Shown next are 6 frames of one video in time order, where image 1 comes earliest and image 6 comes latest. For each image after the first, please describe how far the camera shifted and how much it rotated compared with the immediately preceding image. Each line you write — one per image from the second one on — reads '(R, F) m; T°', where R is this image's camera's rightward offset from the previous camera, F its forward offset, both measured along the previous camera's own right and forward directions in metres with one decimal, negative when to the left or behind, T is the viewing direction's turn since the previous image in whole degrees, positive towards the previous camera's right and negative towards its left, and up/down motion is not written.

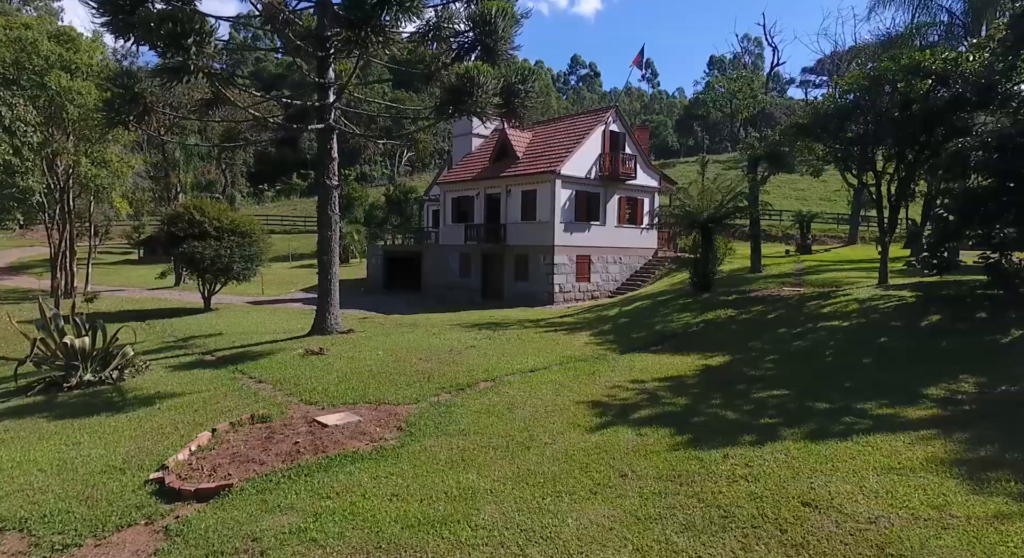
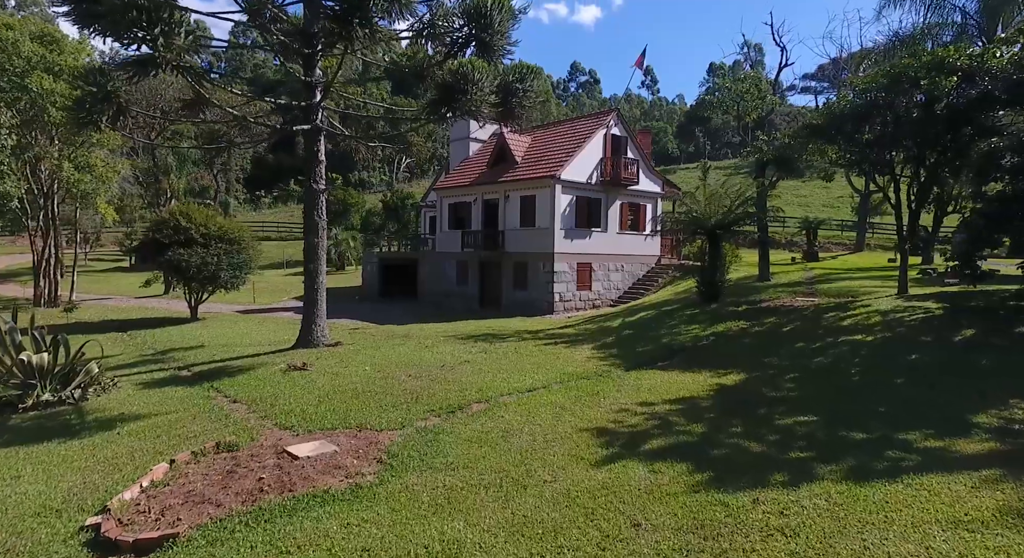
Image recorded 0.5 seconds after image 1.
(+0.1, +0.8) m; 0°
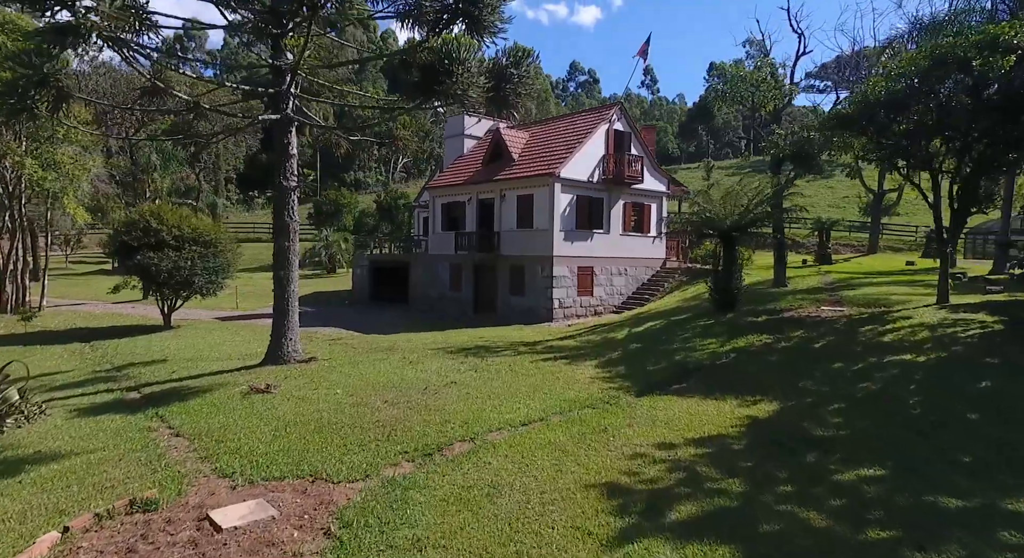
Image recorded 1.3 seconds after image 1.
(+0.1, +1.5) m; 0°
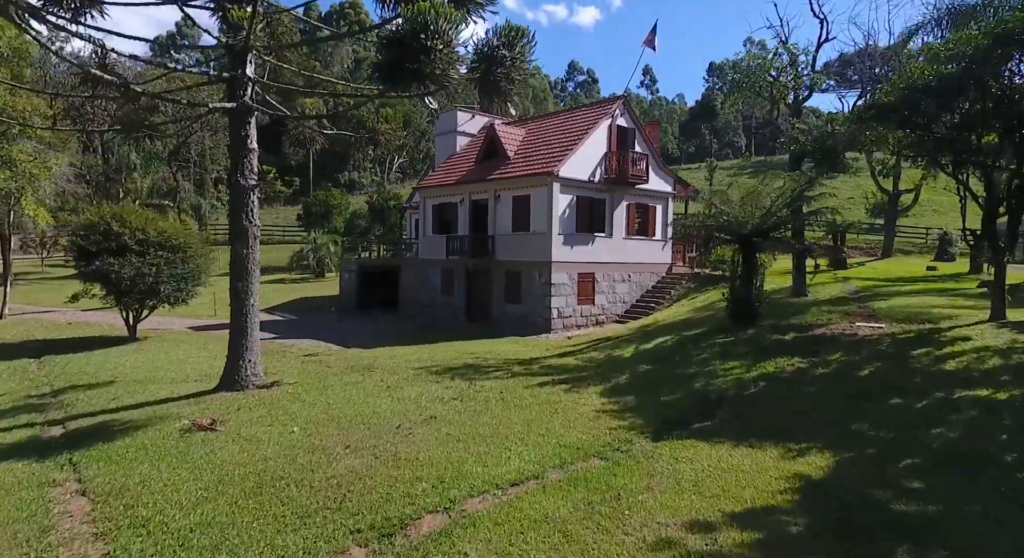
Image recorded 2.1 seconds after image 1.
(+0.1, +1.6) m; 0°
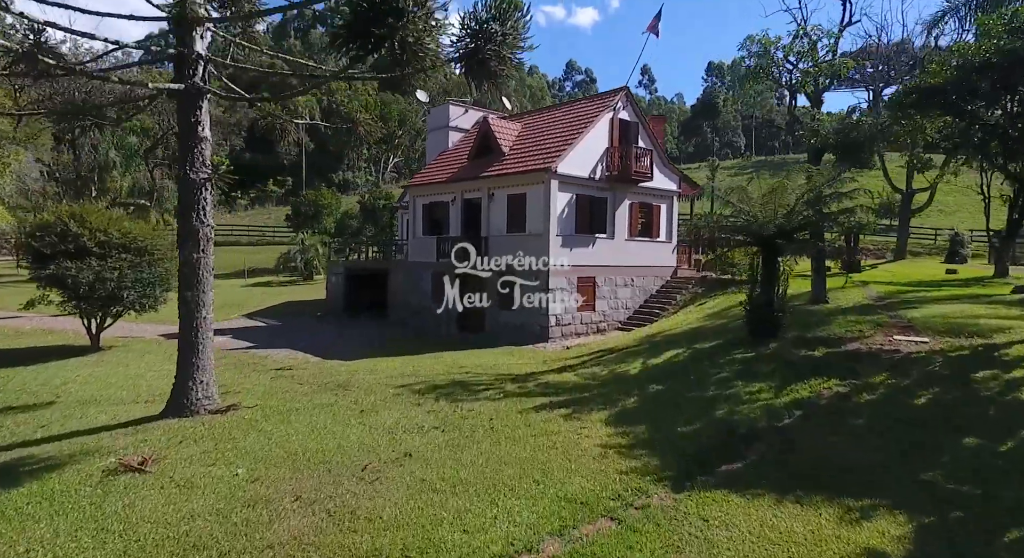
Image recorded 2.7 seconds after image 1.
(+0.1, +1.4) m; 0°
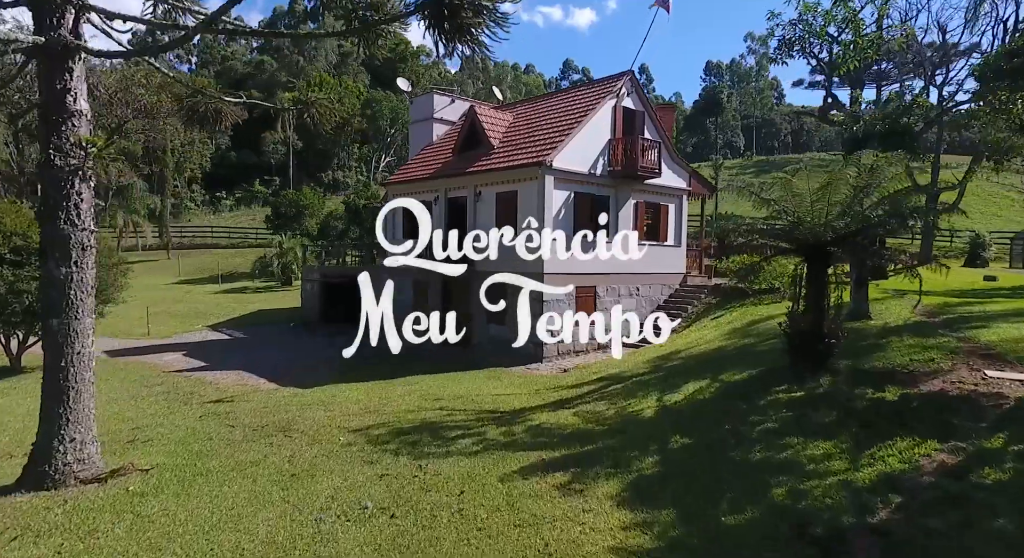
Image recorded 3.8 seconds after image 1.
(+0.2, +2.4) m; 0°
